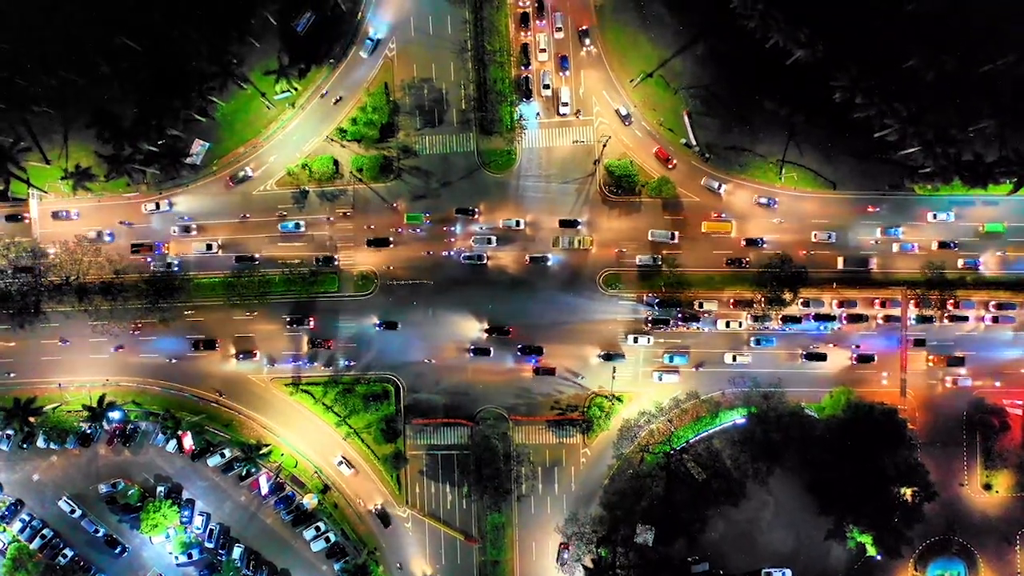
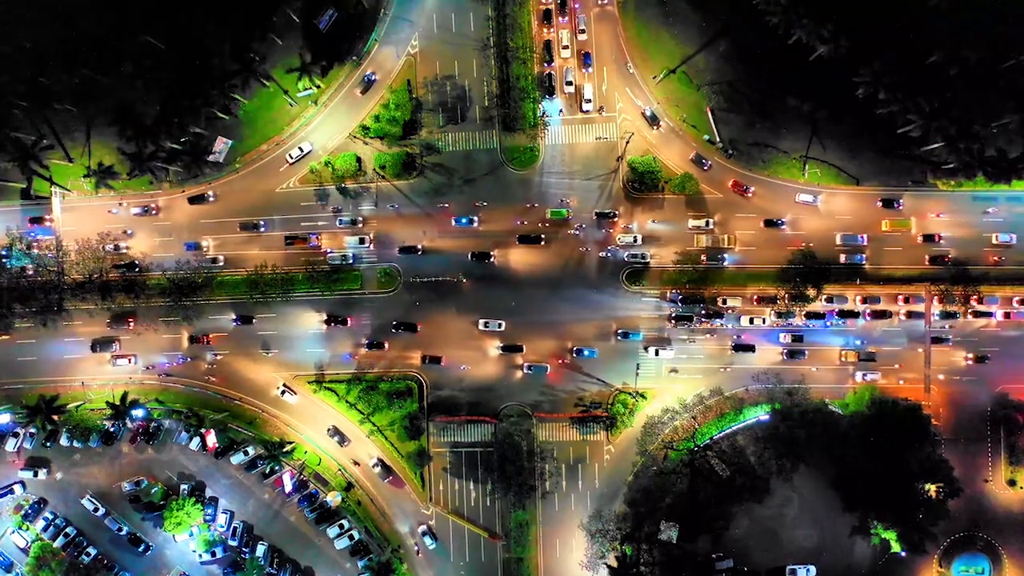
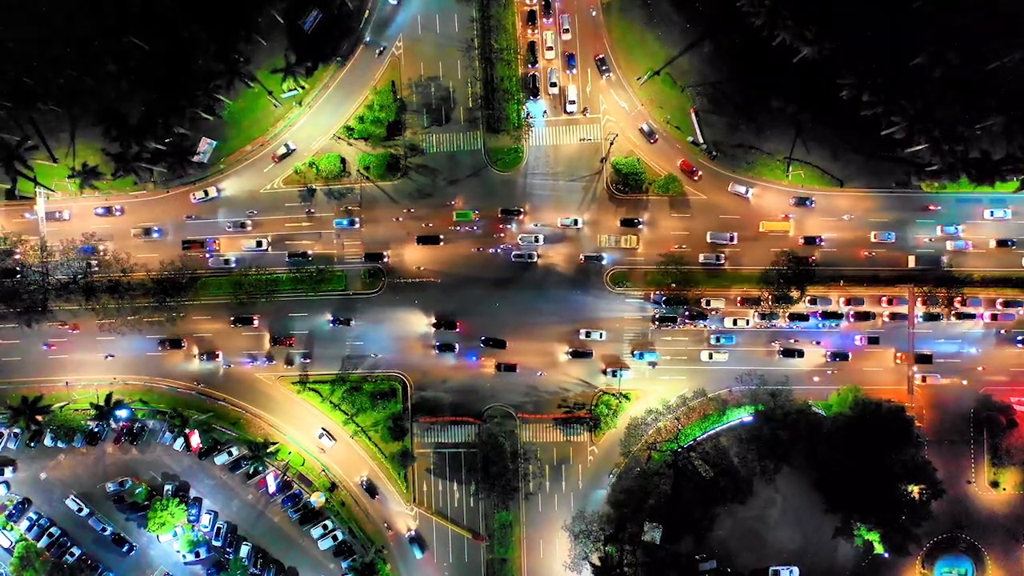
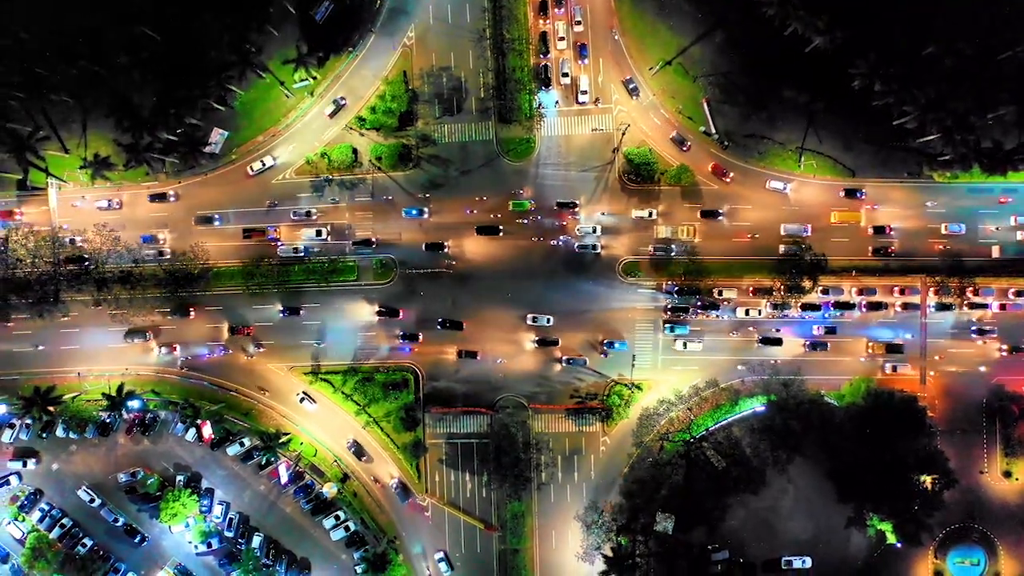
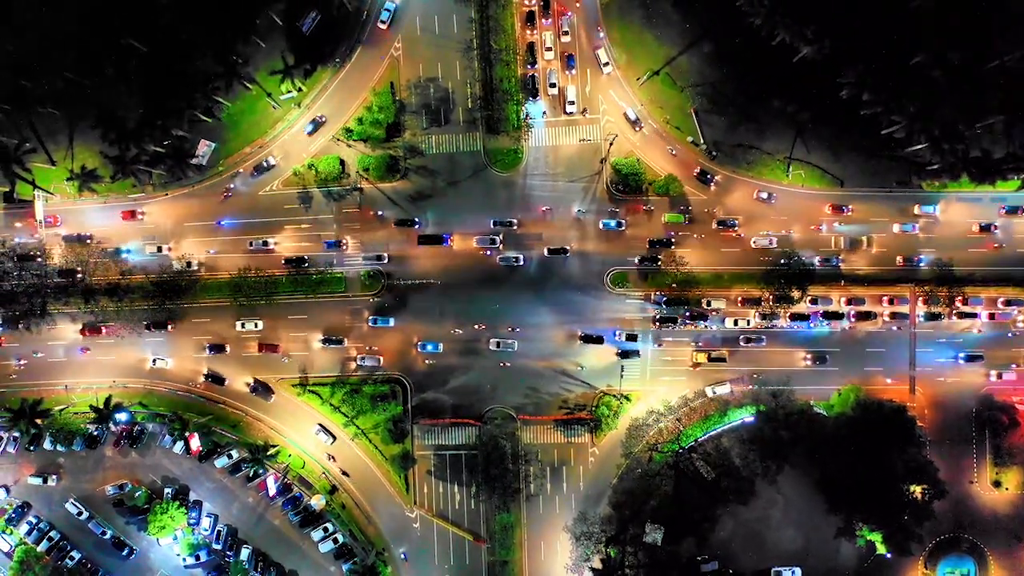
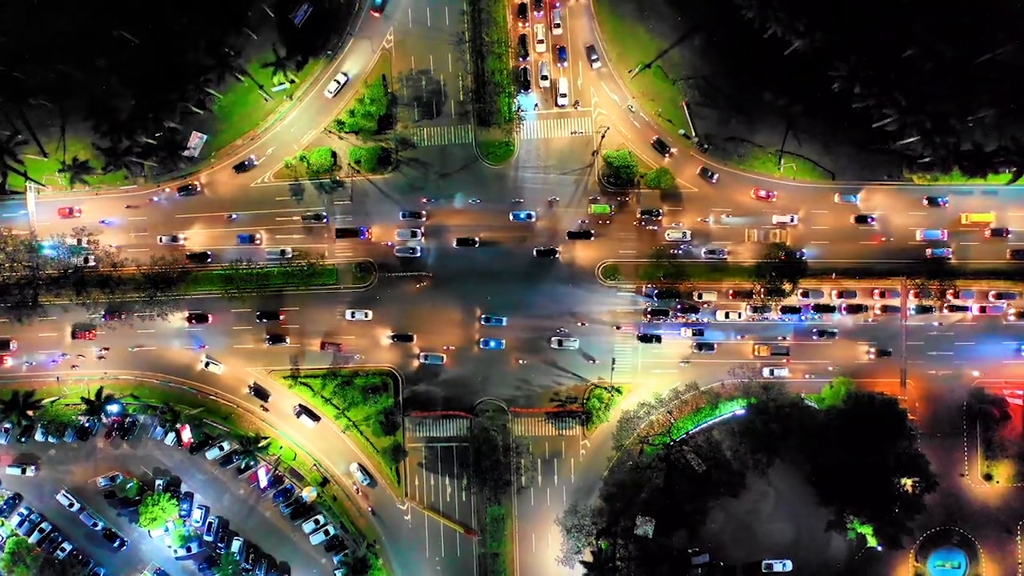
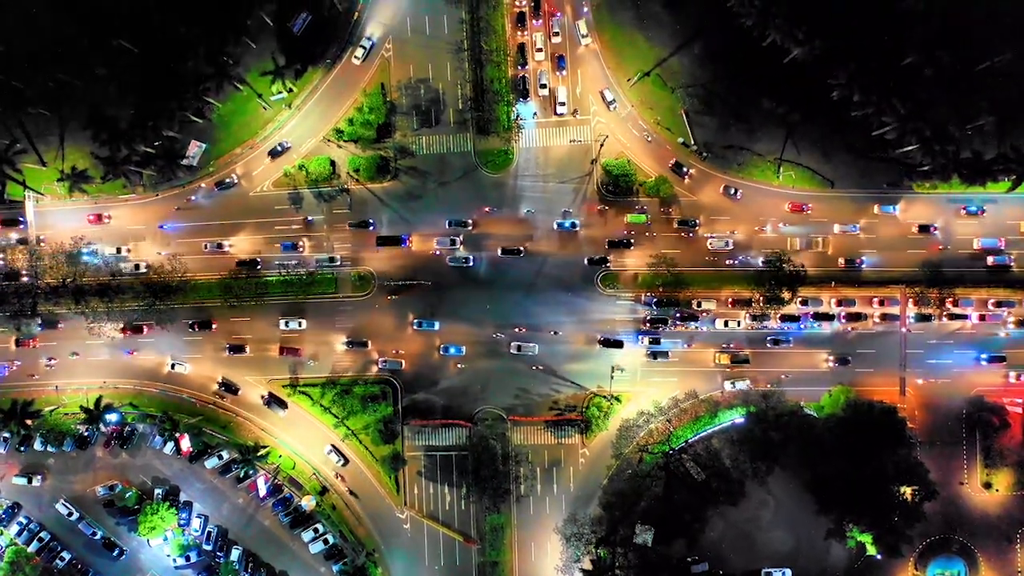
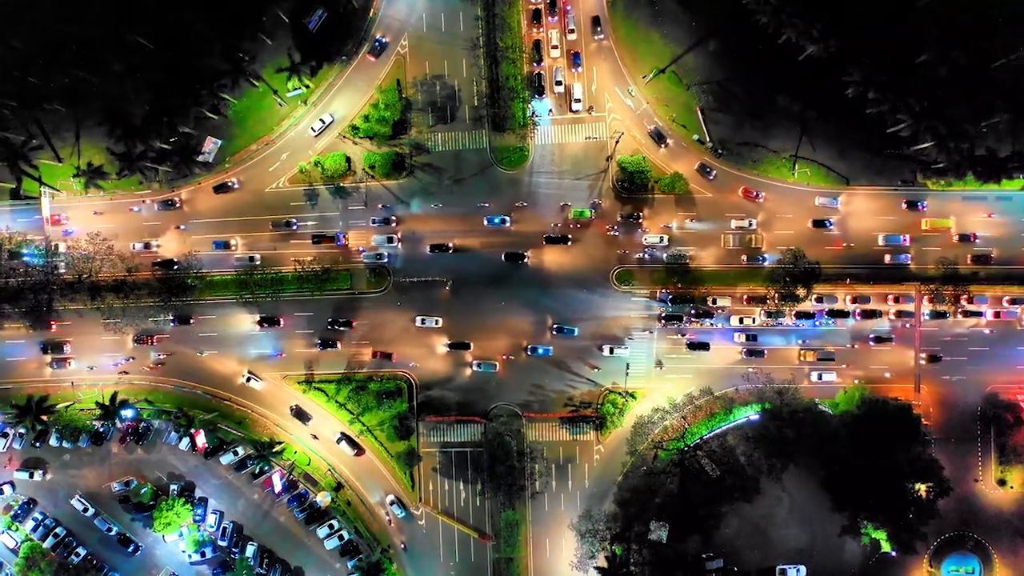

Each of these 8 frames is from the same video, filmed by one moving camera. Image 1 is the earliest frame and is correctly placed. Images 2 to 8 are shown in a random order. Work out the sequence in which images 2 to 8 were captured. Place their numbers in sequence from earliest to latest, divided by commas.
3, 4, 2, 8, 6, 7, 5
